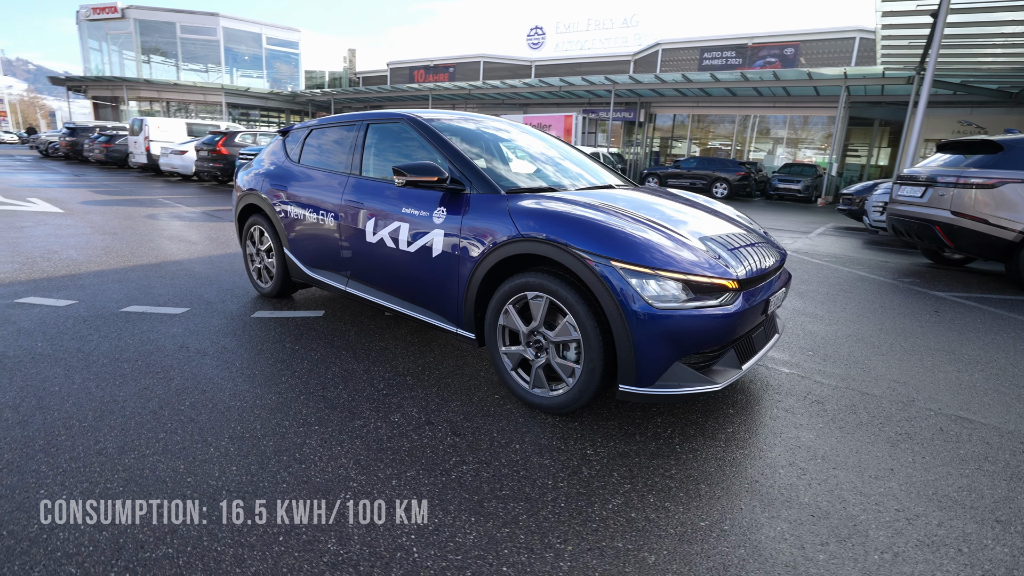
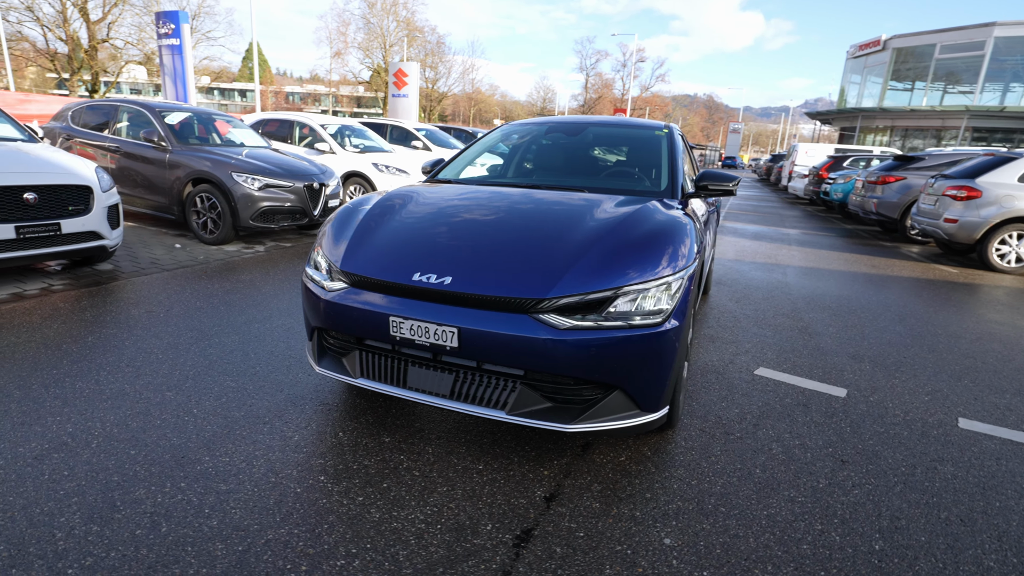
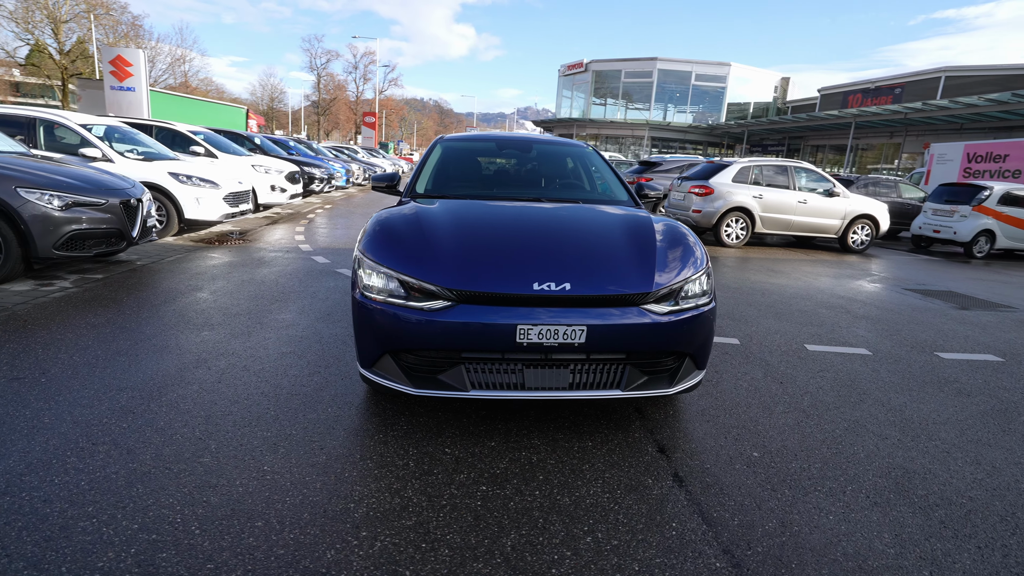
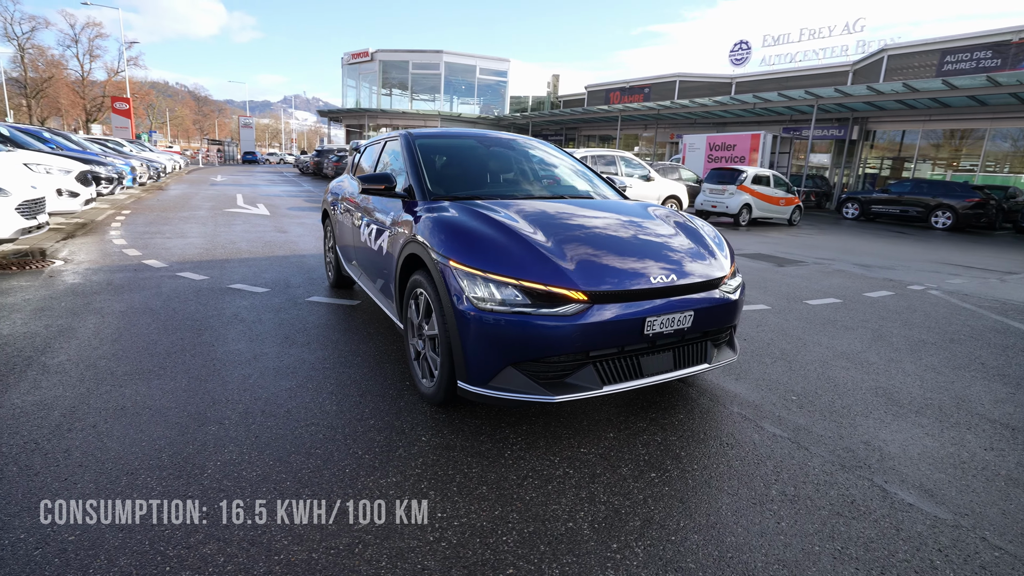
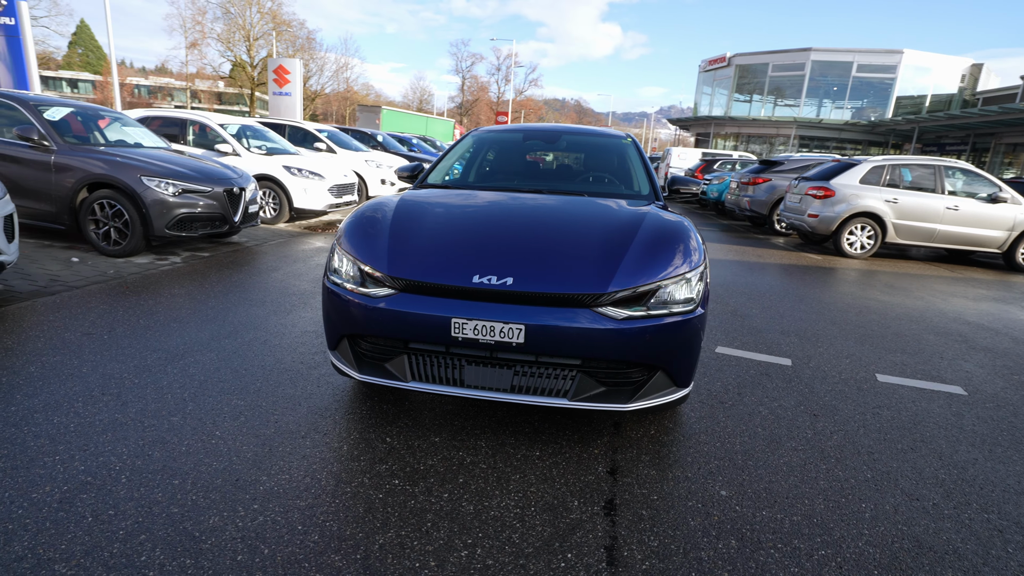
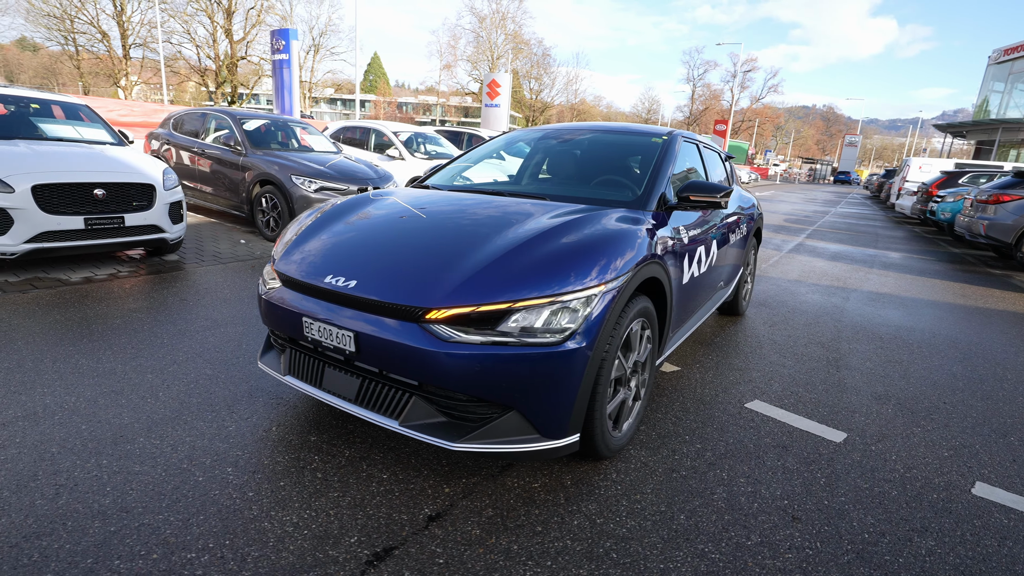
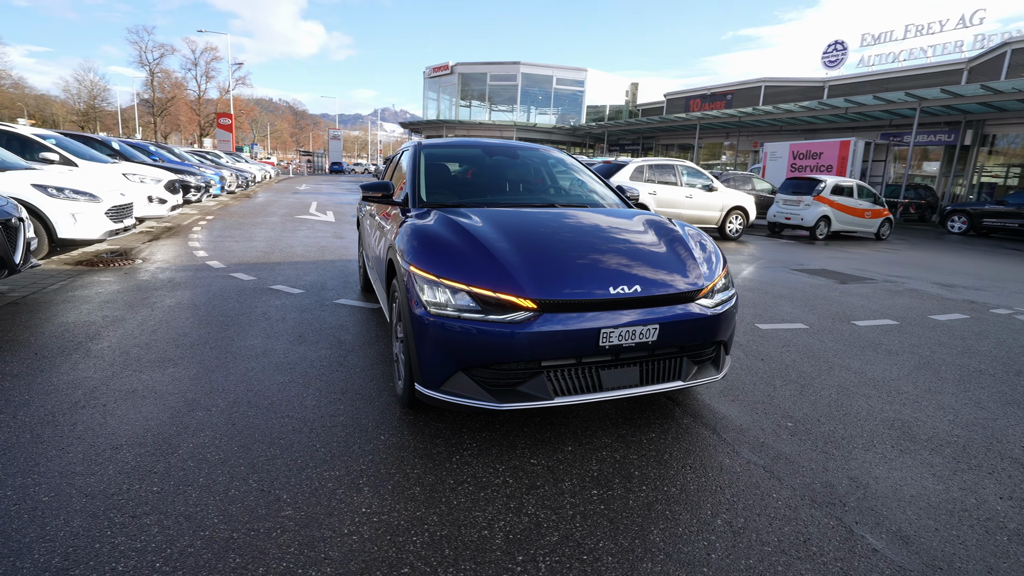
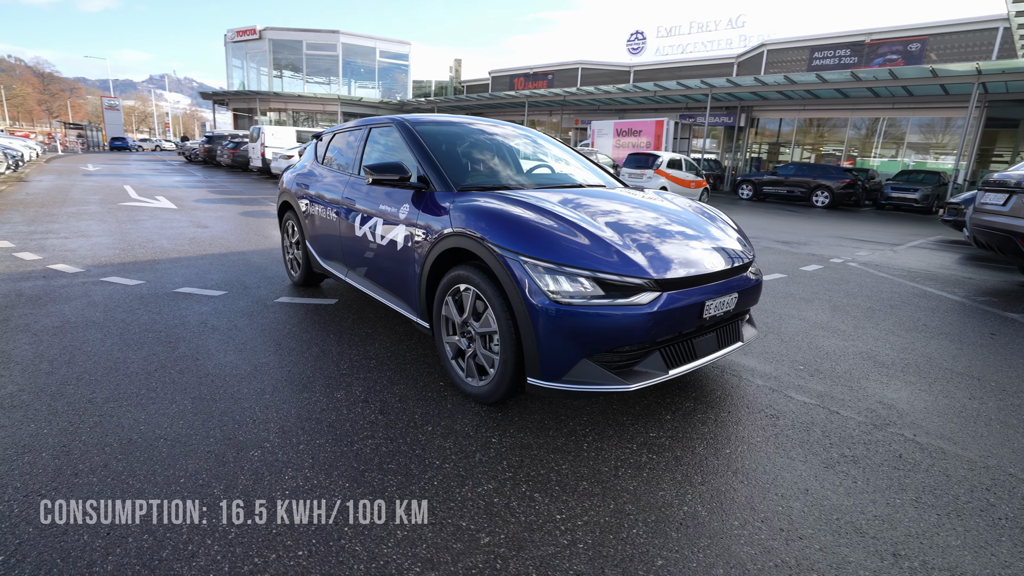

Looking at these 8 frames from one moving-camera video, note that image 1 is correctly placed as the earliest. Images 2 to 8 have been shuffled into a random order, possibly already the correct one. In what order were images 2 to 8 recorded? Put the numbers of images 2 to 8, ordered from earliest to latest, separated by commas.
8, 4, 7, 3, 5, 2, 6
